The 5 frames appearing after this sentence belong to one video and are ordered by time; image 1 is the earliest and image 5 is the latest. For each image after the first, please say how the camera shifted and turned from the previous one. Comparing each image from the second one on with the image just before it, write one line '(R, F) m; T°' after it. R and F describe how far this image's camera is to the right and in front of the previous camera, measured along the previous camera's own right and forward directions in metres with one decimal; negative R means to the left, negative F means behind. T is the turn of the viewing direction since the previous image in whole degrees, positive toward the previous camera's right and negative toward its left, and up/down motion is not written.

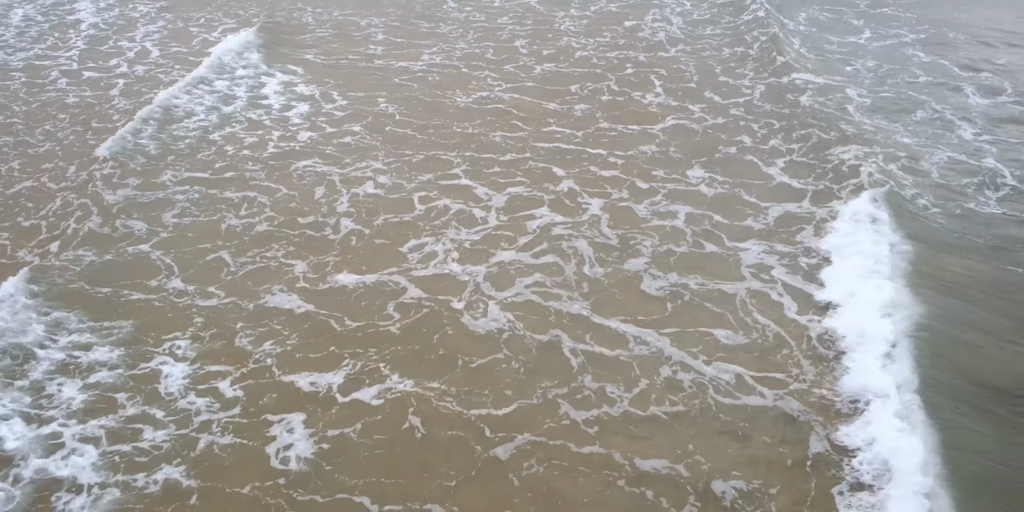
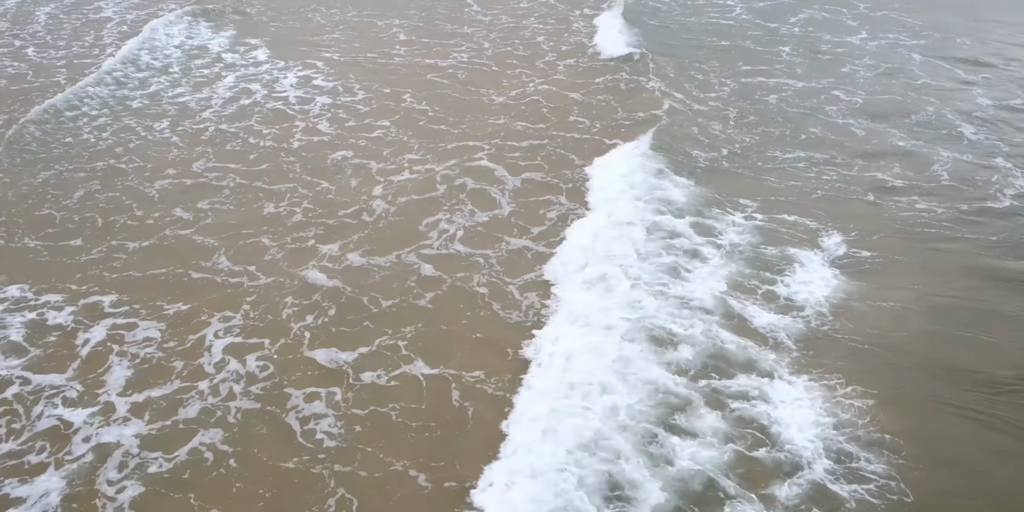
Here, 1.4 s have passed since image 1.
(-0.2, -0.3) m; 0°
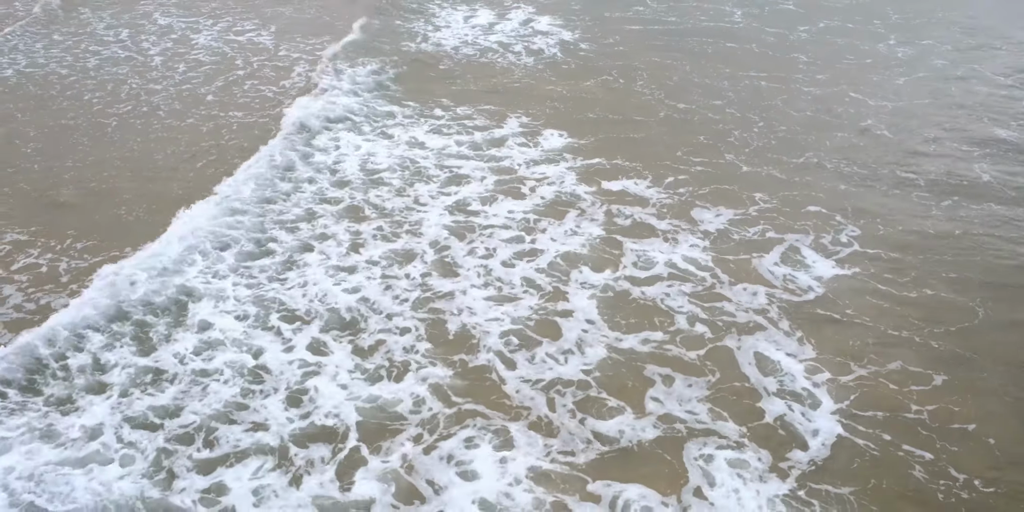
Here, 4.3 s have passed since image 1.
(-0.3, -0.9) m; -2°
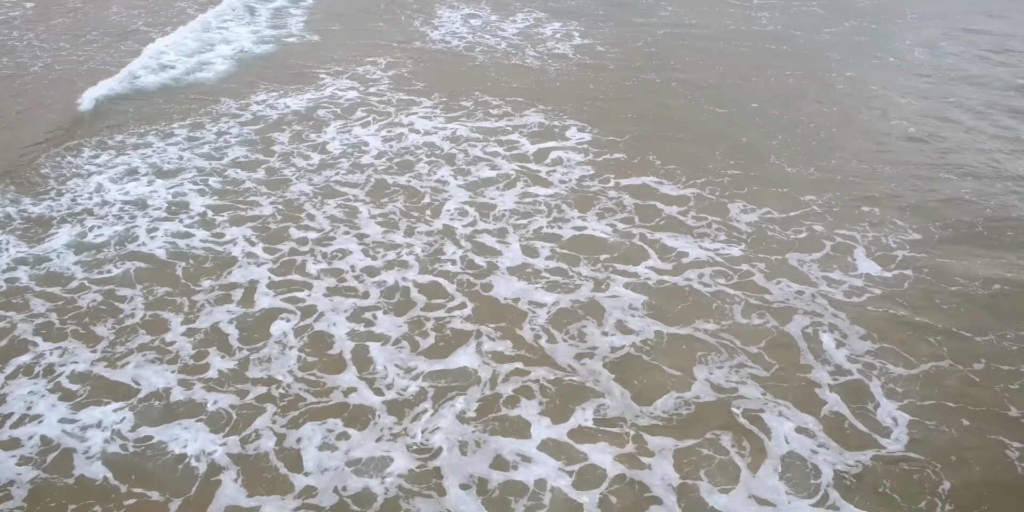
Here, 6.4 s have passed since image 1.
(-0.4, -0.1) m; -1°
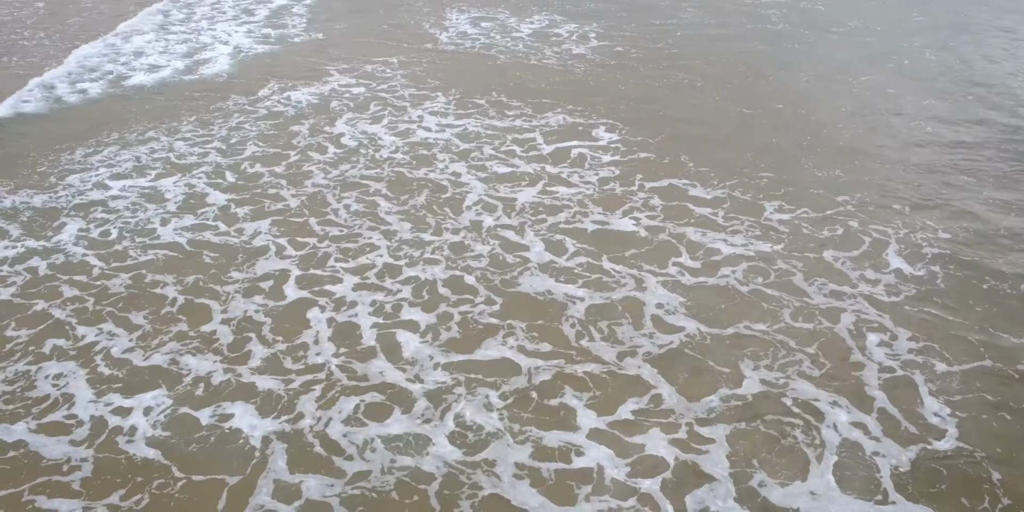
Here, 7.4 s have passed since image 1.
(-0.4, 0.0) m; -1°
